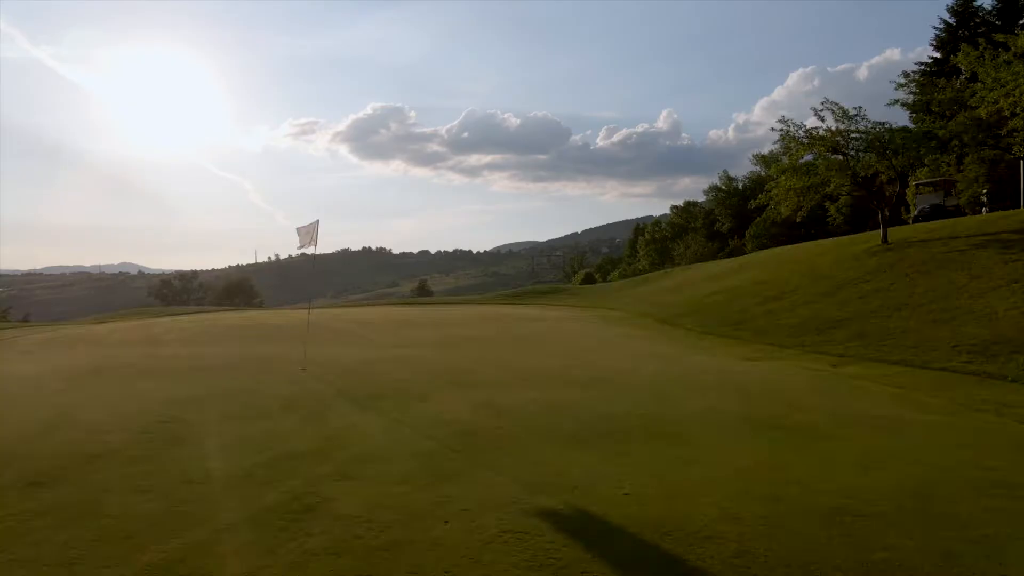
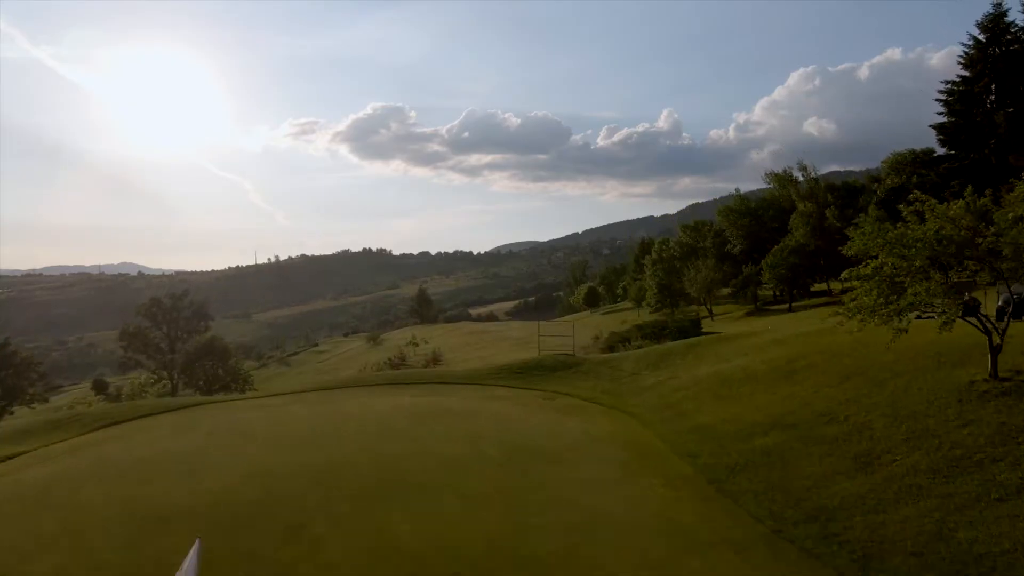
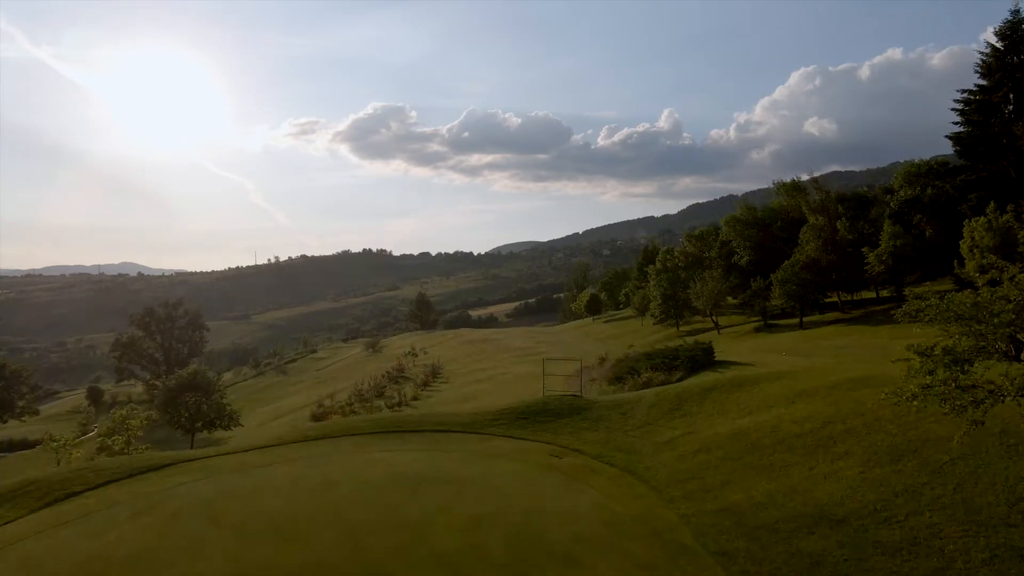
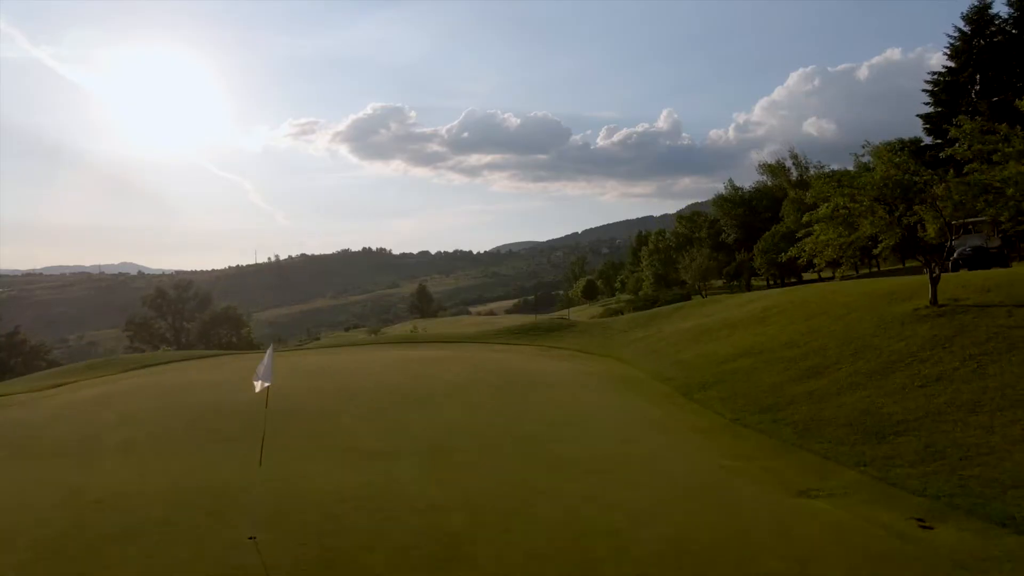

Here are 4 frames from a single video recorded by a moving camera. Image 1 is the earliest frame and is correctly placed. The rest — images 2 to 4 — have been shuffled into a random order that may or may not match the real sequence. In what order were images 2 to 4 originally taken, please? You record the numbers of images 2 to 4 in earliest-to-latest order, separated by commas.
4, 2, 3
